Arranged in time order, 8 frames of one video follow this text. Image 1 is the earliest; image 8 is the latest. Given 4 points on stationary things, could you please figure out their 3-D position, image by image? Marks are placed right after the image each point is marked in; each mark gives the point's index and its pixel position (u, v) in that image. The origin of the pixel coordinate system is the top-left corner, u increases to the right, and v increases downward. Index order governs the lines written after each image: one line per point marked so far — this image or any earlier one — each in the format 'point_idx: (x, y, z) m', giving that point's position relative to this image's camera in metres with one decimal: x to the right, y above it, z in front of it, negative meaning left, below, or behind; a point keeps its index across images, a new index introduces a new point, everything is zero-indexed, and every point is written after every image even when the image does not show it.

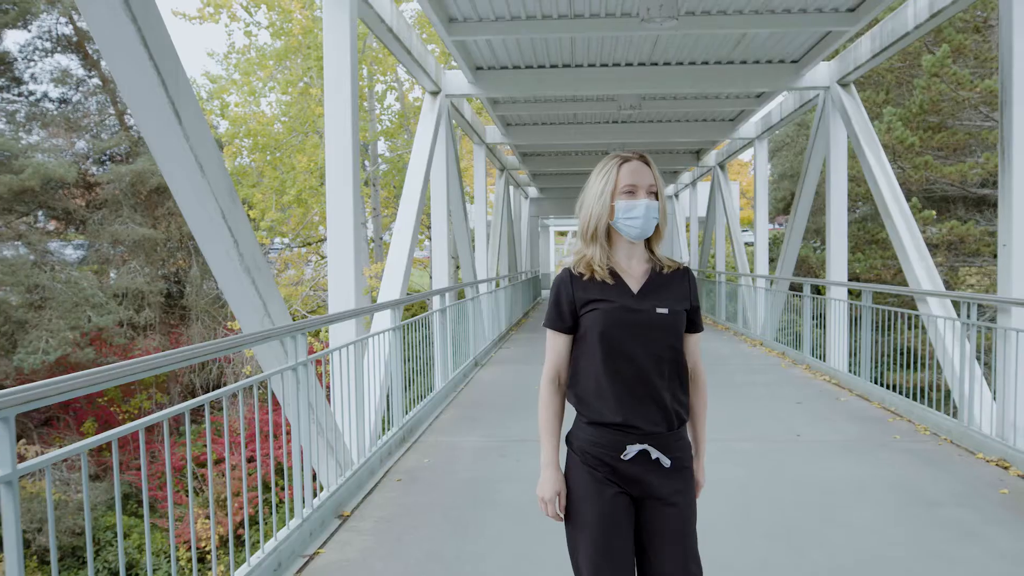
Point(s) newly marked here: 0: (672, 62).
0: (+1.6, +2.3, +9.2) m
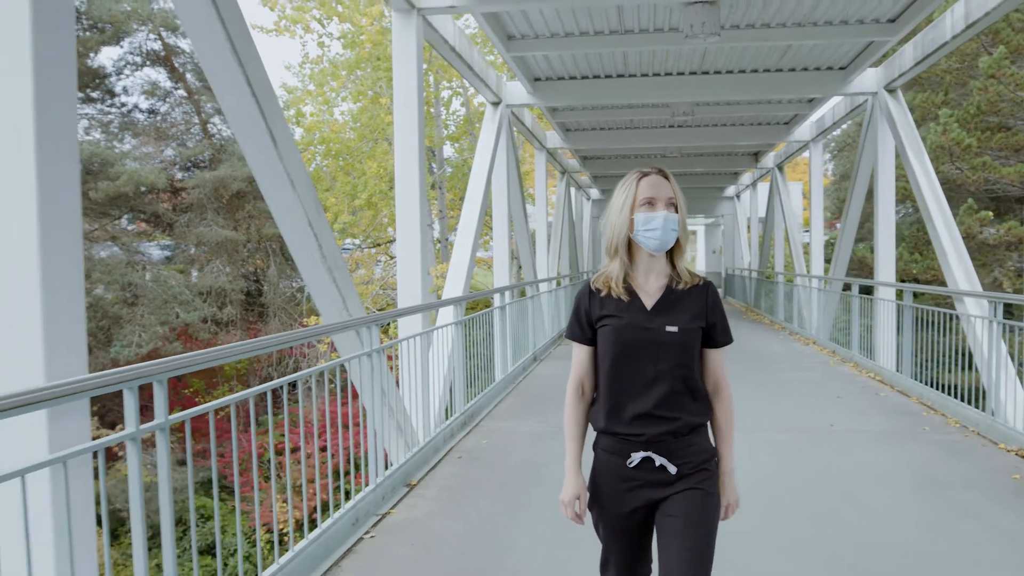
0: (+2.3, +2.3, +9.6) m
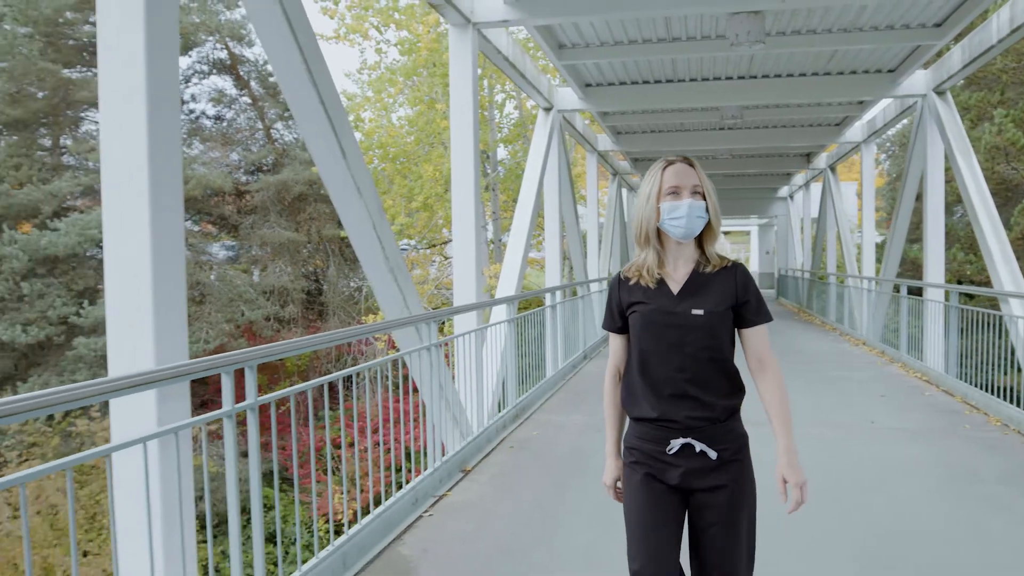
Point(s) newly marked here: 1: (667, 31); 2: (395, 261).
0: (+2.8, +2.3, +9.8) m
1: (+1.4, +2.3, +7.8) m
2: (-0.7, +0.2, +5.5) m
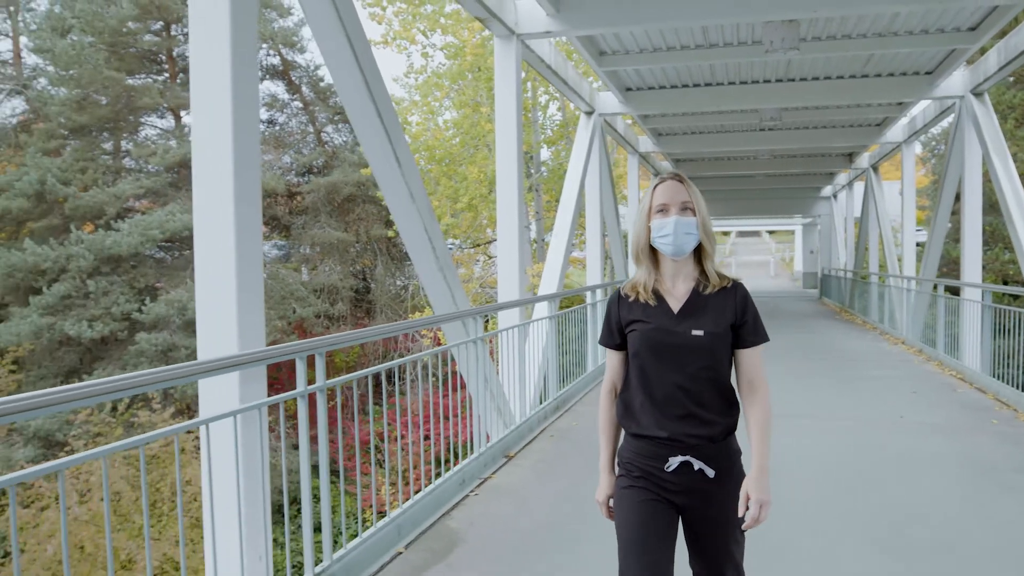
0: (+3.3, +2.4, +10.0) m
1: (+1.7, +2.3, +8.0) m
2: (-0.4, +0.2, +5.9) m
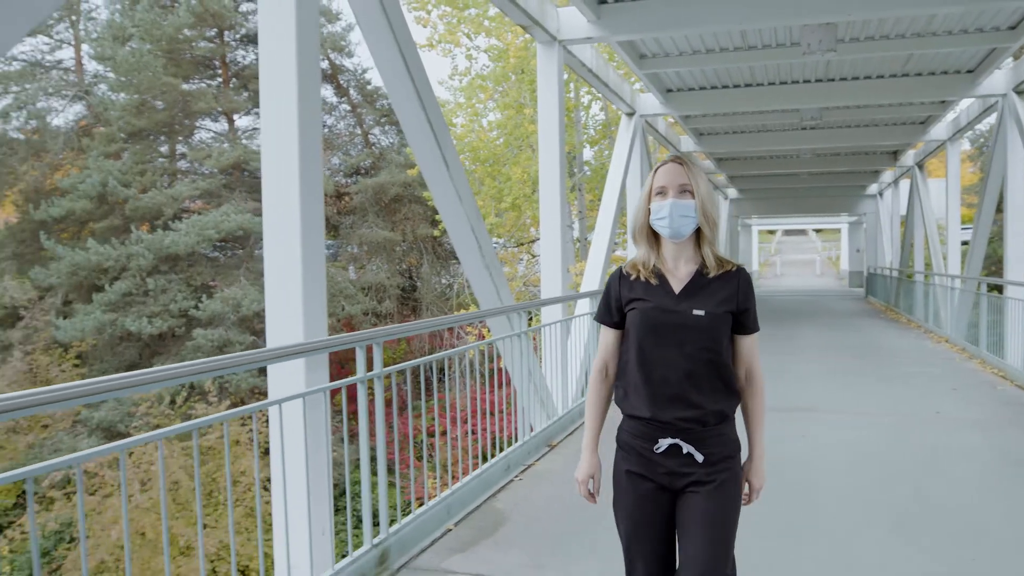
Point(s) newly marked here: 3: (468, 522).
0: (+3.8, +2.4, +10.1) m
1: (+2.1, +2.3, +8.2) m
2: (-0.2, +0.2, +6.2) m
3: (-0.2, -1.1, +4.3) m
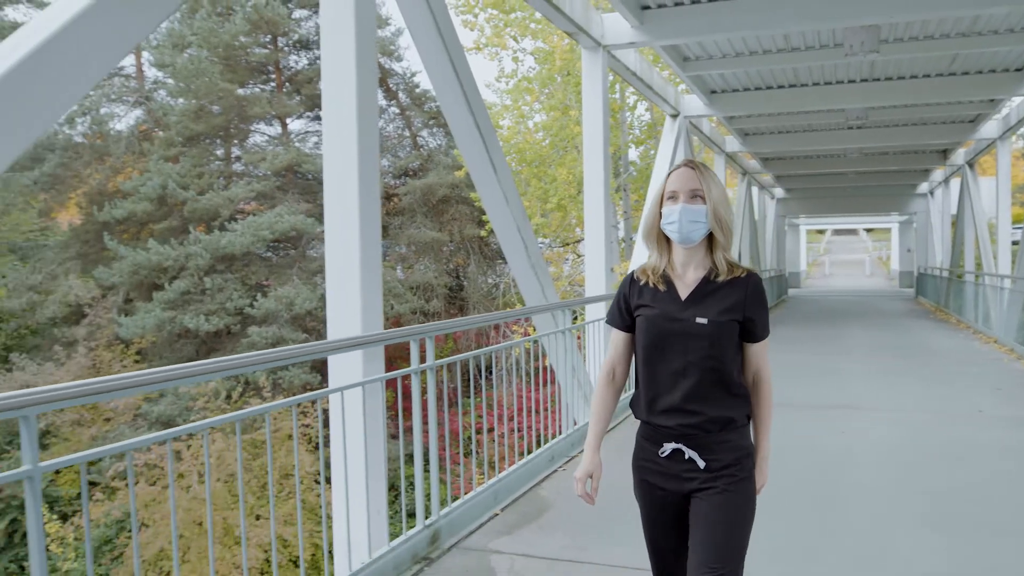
0: (+4.3, +2.4, +10.1) m
1: (+2.6, +2.3, +8.3) m
2: (+0.2, +0.2, +6.4) m
3: (0.0, -1.1, +4.6) m
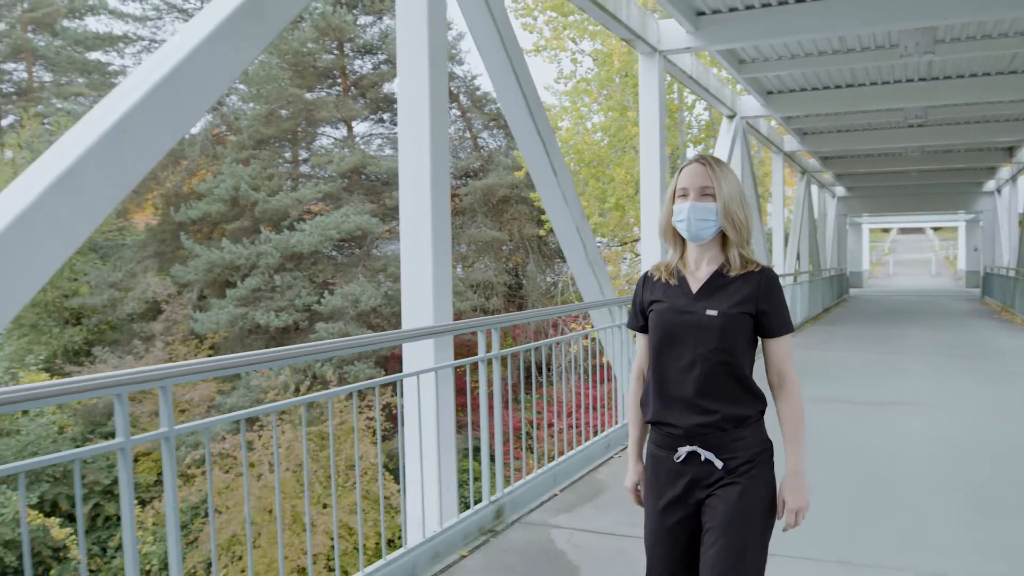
0: (+5.0, +2.4, +10.1) m
1: (+3.1, +2.3, +8.4) m
2: (+0.6, +0.2, +6.7) m
3: (+0.3, -1.1, +4.9) m
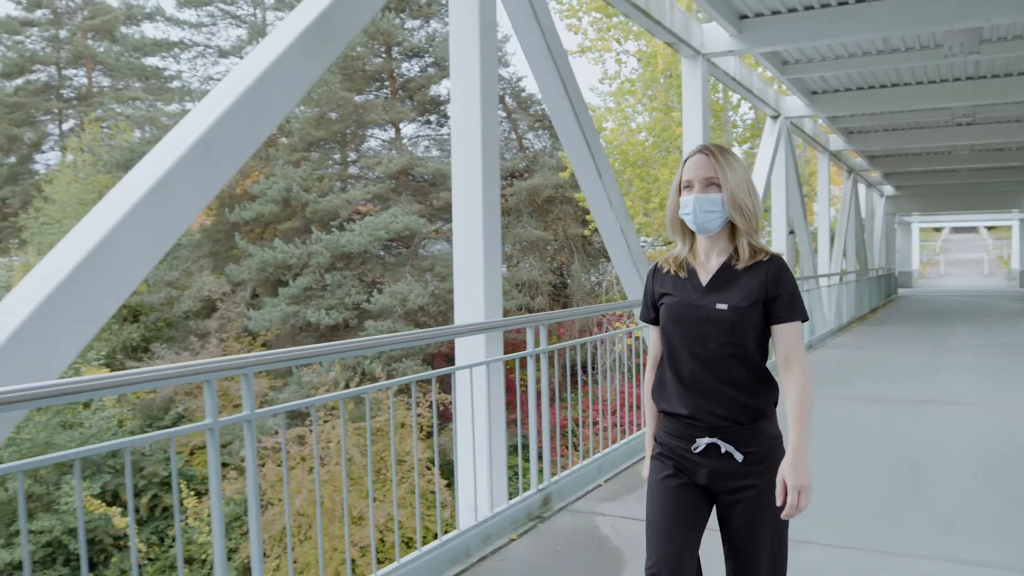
0: (+5.5, +2.4, +10.0) m
1: (+3.6, +2.3, +8.5) m
2: (+1.0, +0.3, +6.8) m
3: (+0.6, -1.1, +5.1) m
